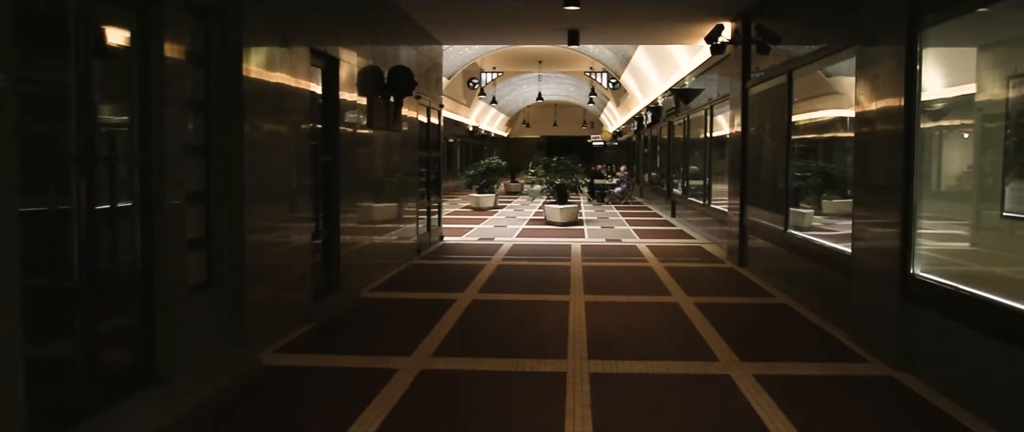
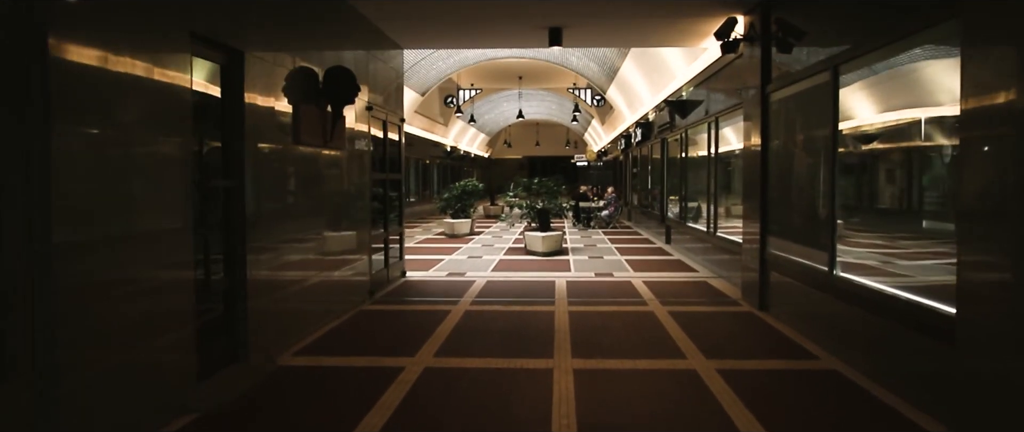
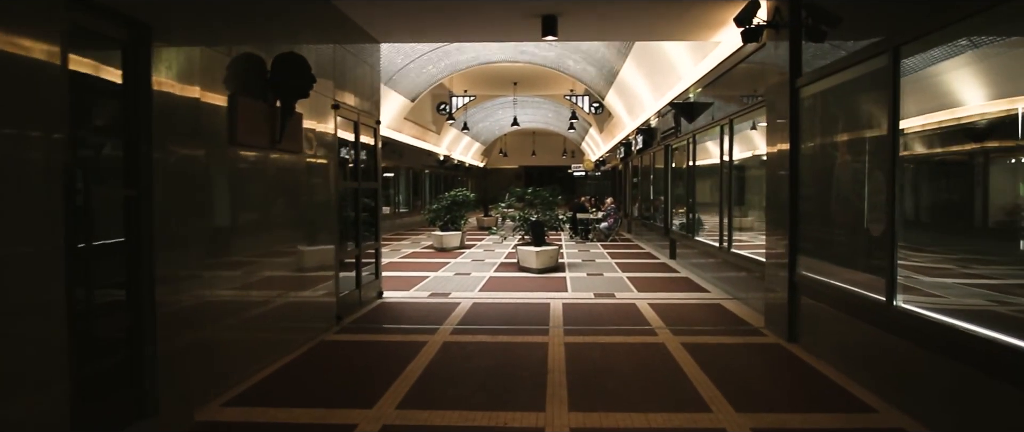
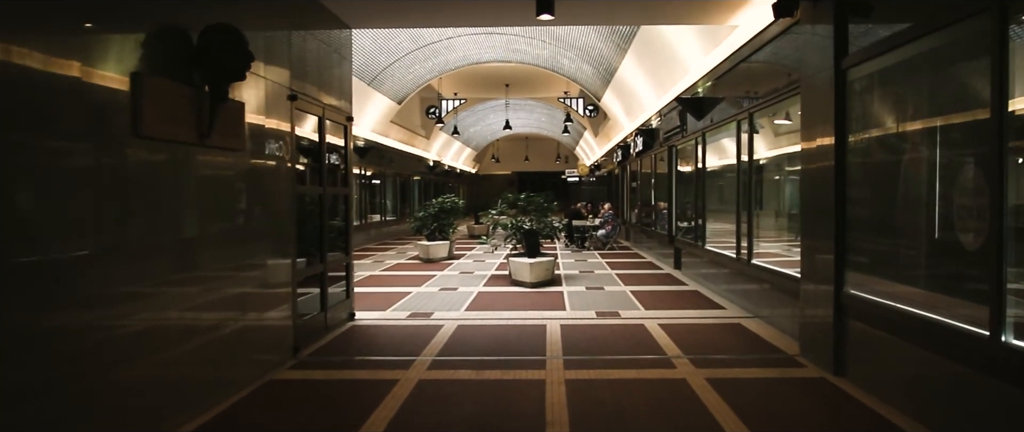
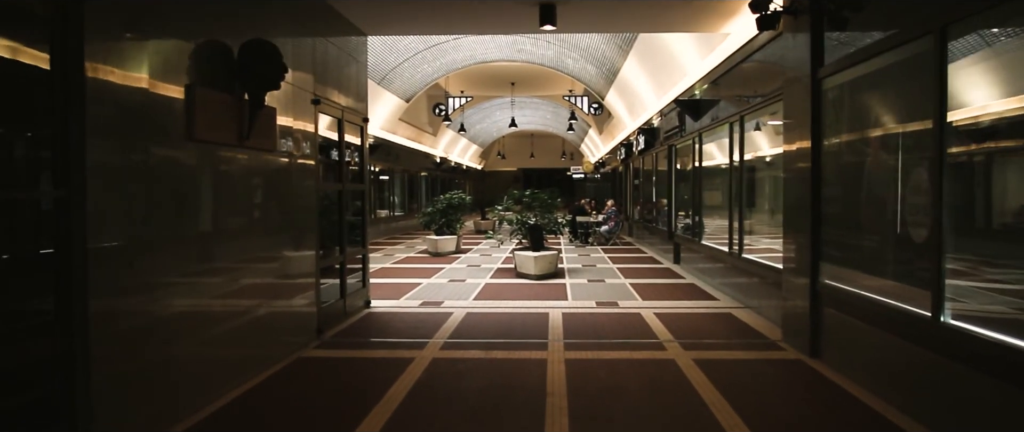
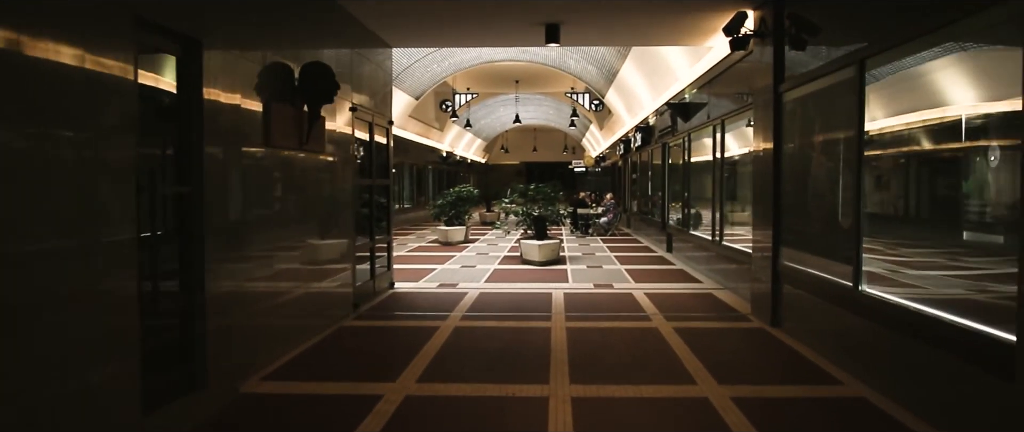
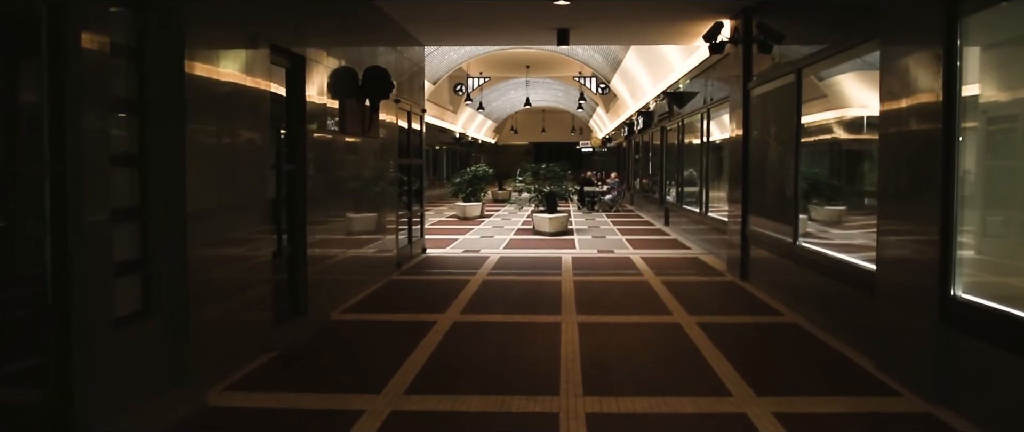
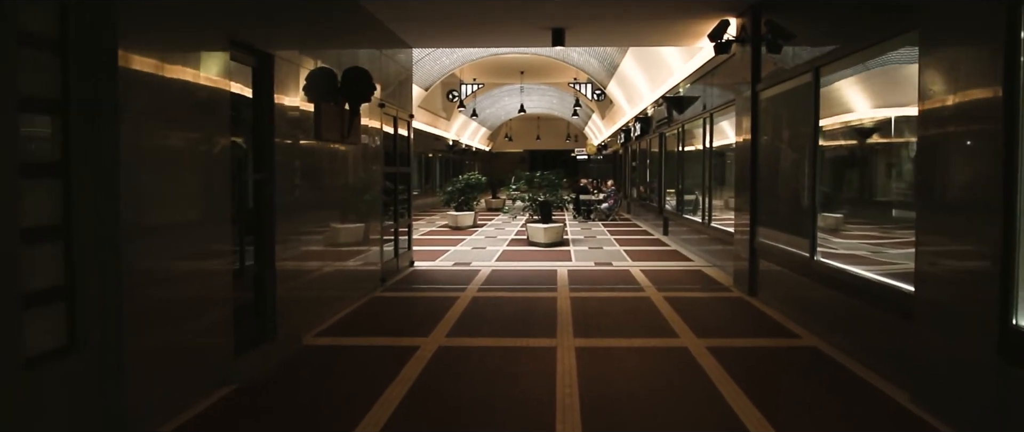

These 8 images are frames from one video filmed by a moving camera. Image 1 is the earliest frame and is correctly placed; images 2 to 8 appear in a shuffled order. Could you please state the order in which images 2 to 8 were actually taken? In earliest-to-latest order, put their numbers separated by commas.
7, 8, 2, 6, 3, 5, 4
